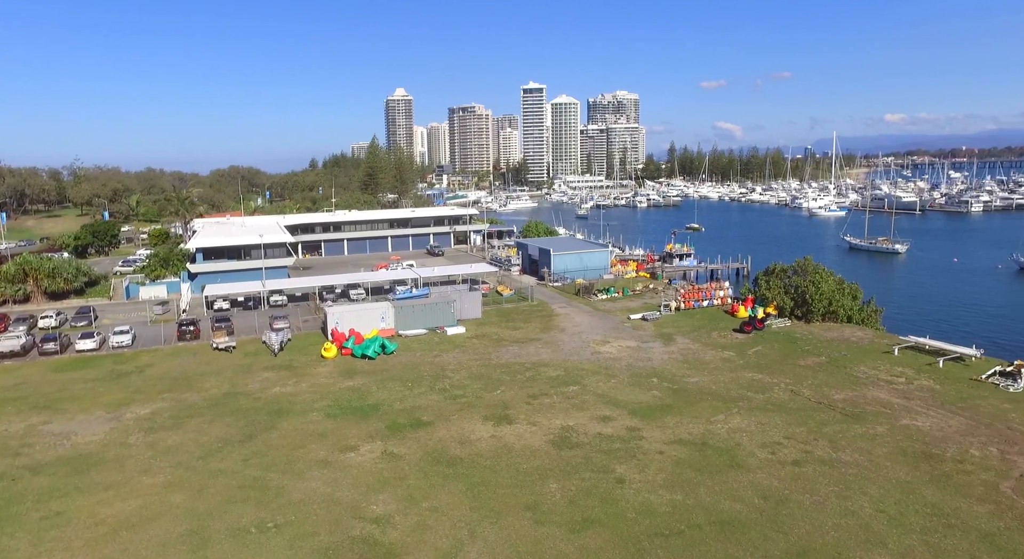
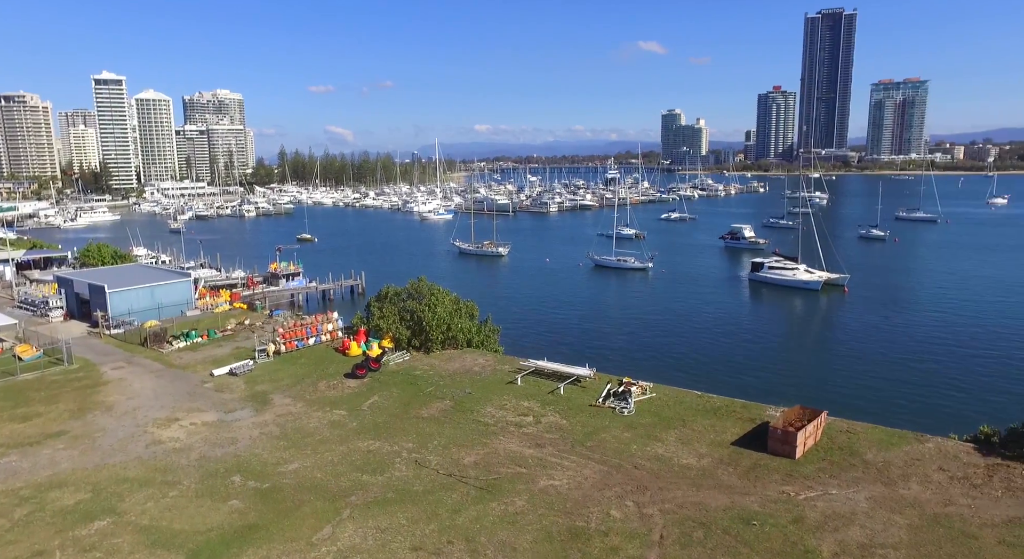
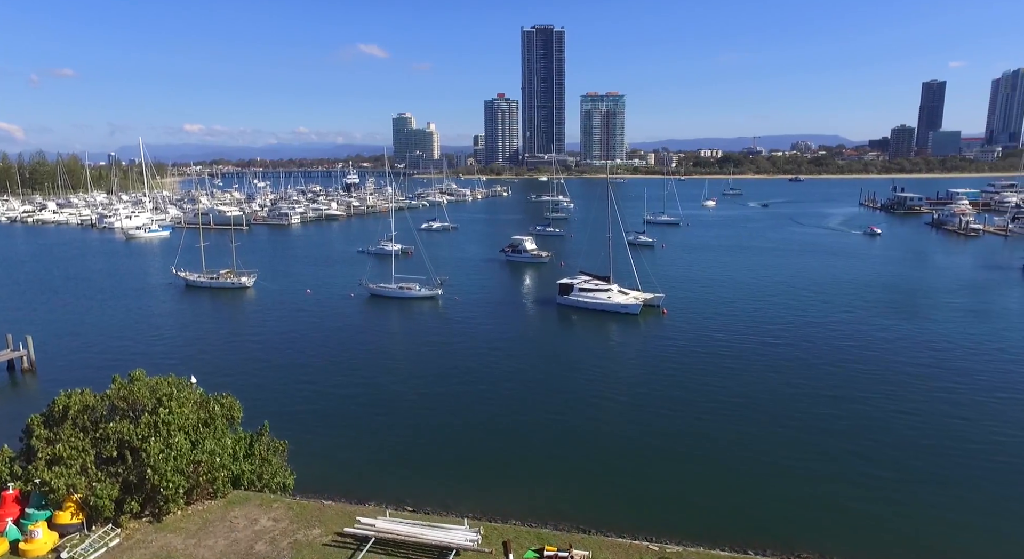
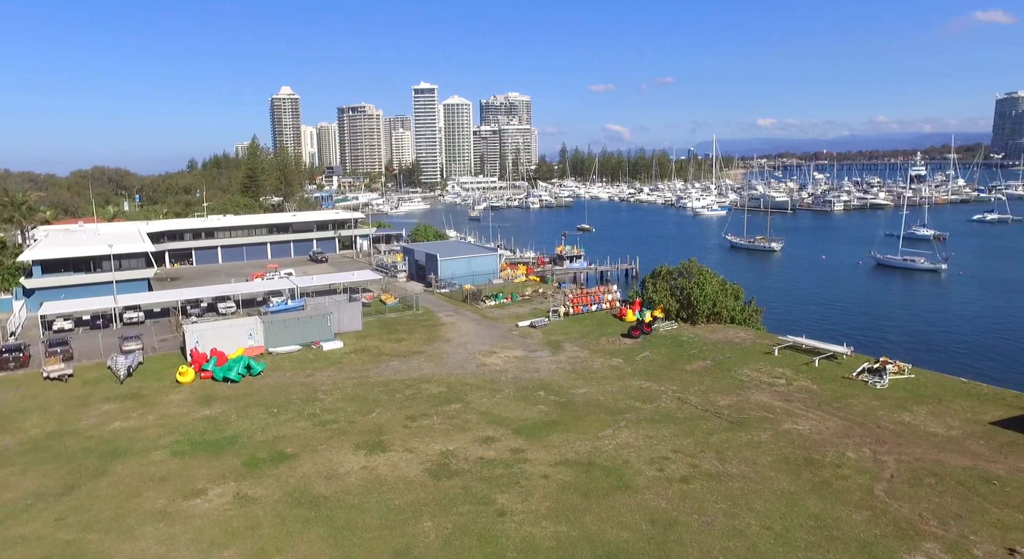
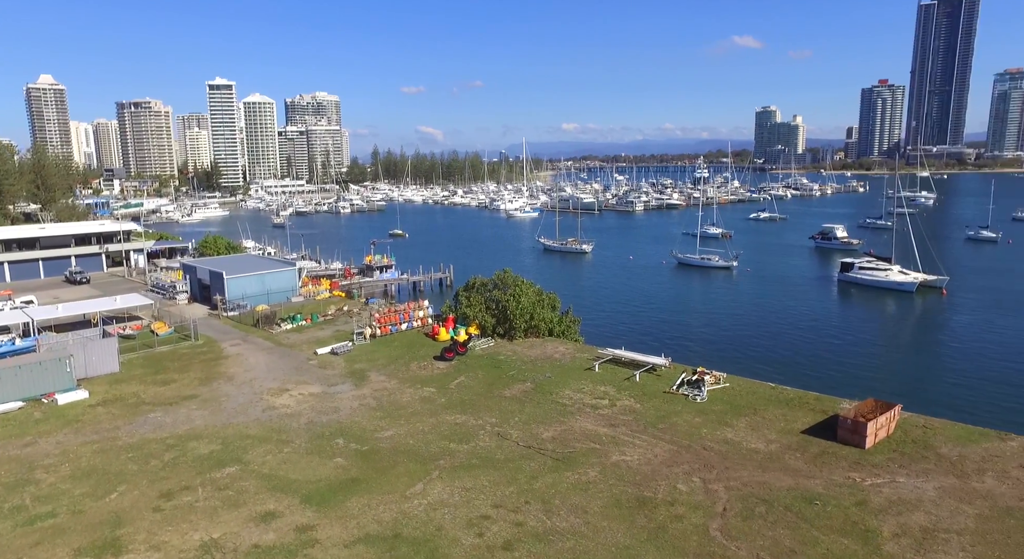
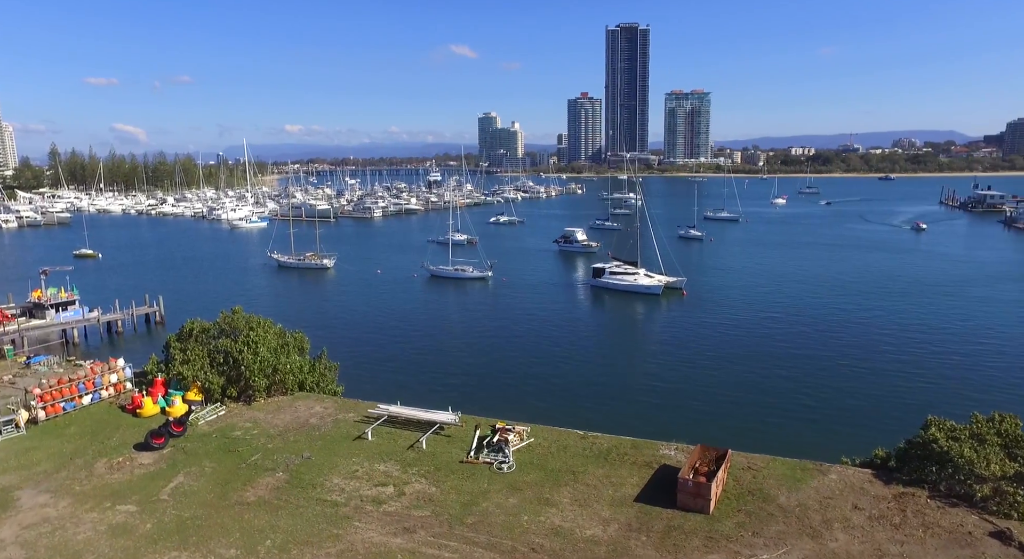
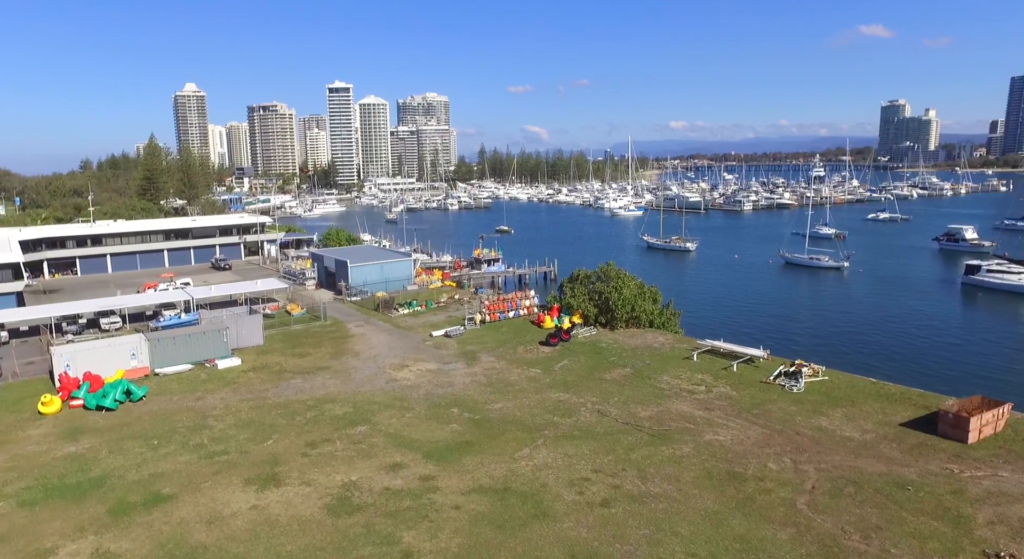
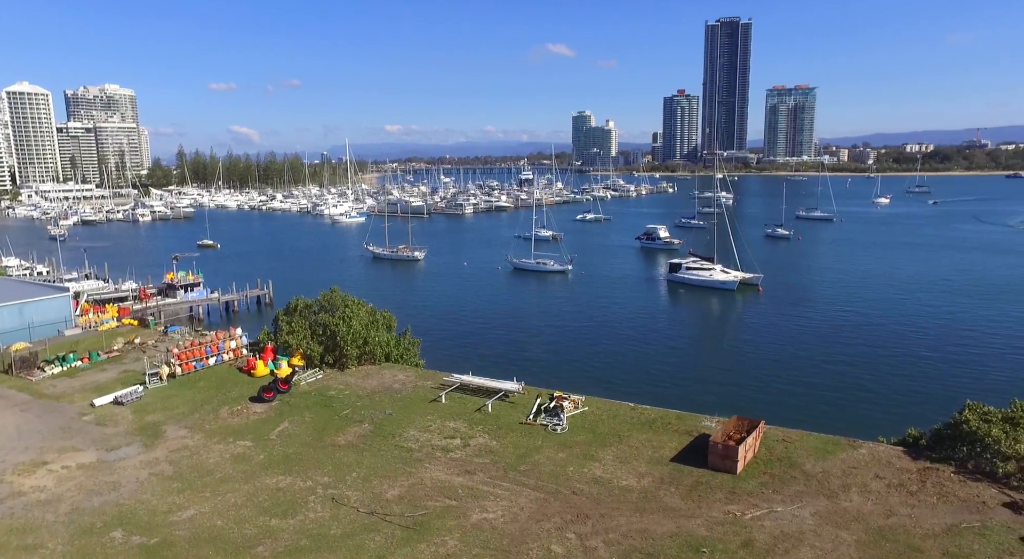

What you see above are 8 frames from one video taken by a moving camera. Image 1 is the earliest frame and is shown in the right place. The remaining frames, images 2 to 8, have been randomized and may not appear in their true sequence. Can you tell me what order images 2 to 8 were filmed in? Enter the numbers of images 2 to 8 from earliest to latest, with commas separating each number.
4, 7, 5, 2, 8, 6, 3
